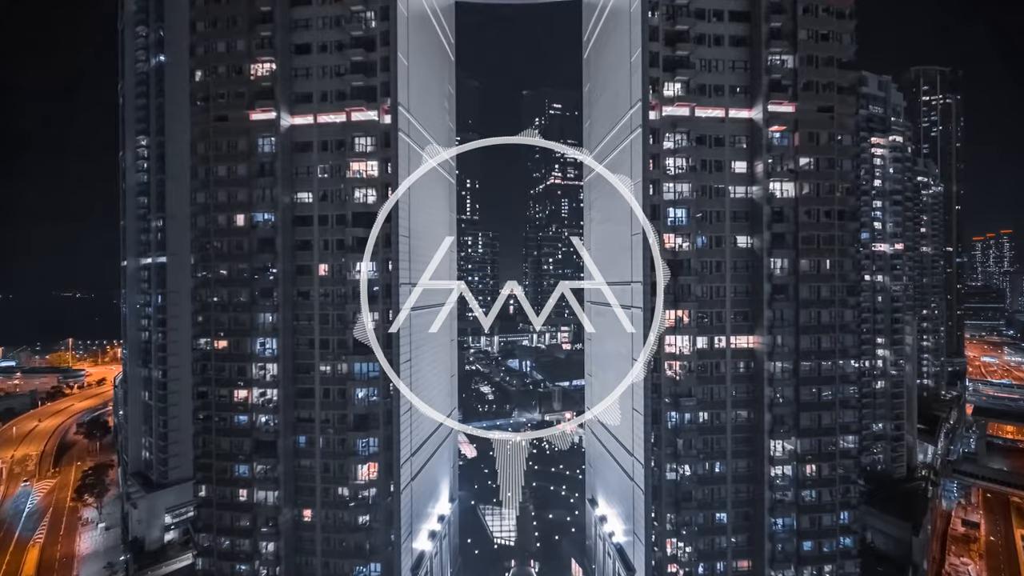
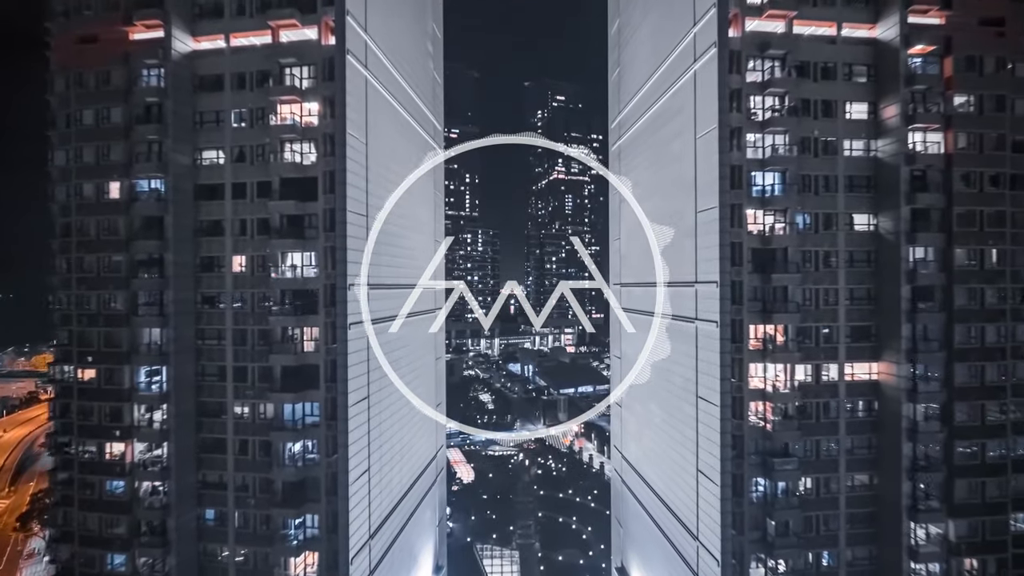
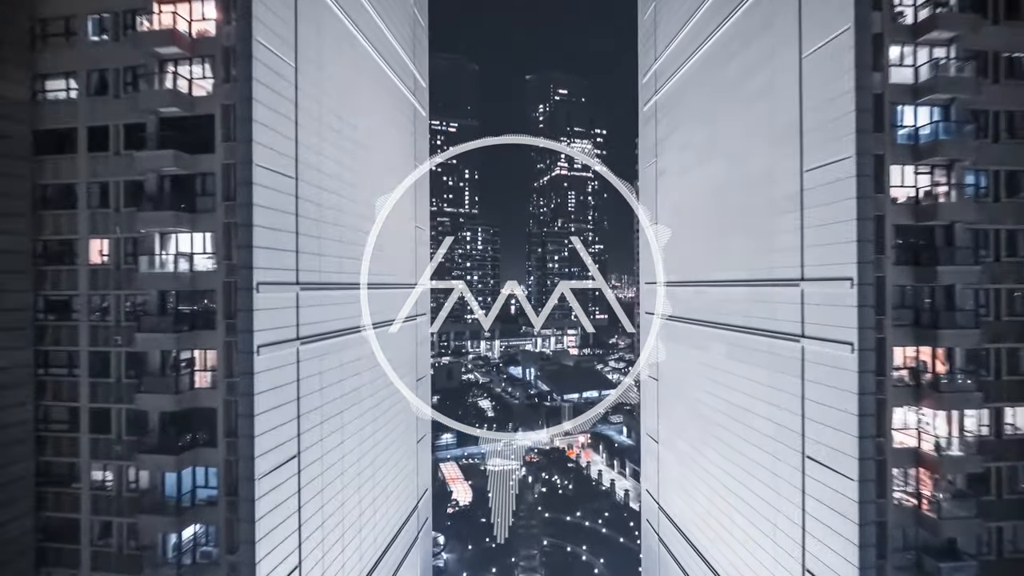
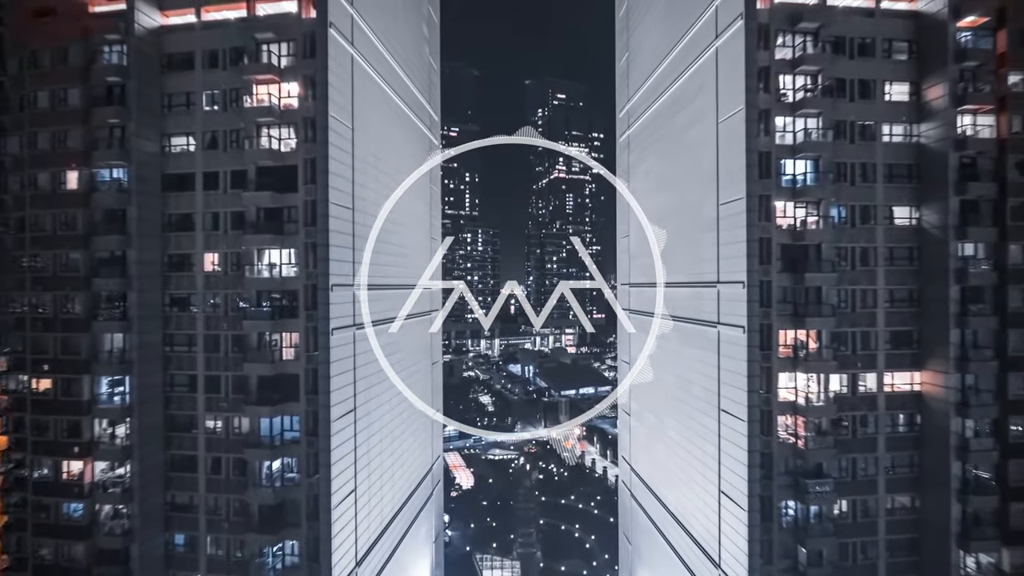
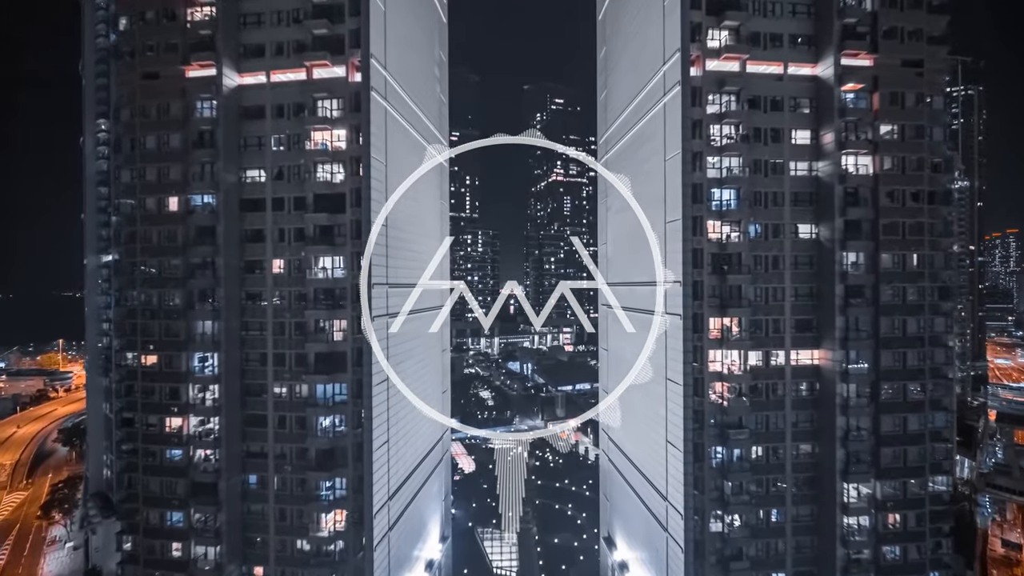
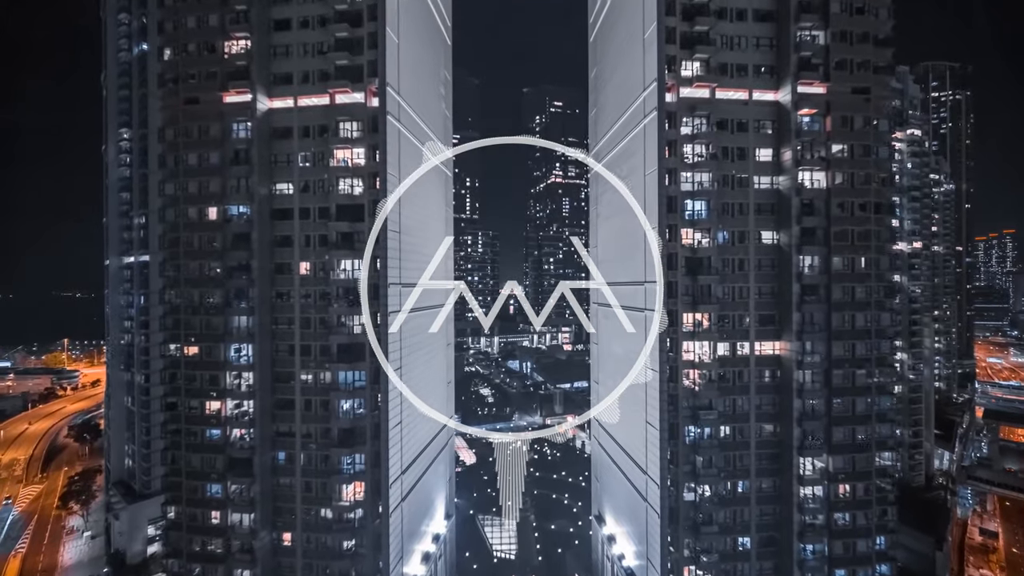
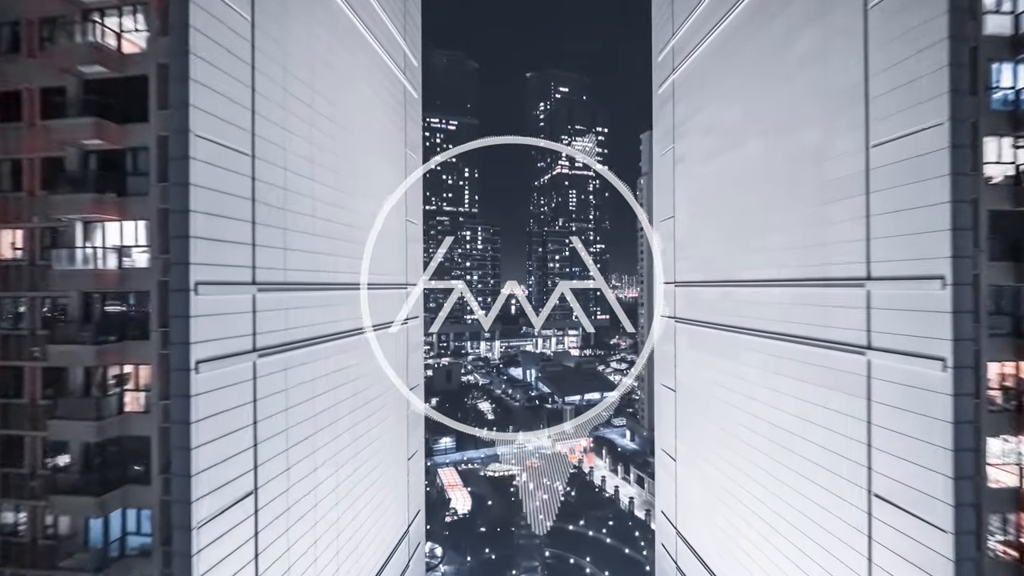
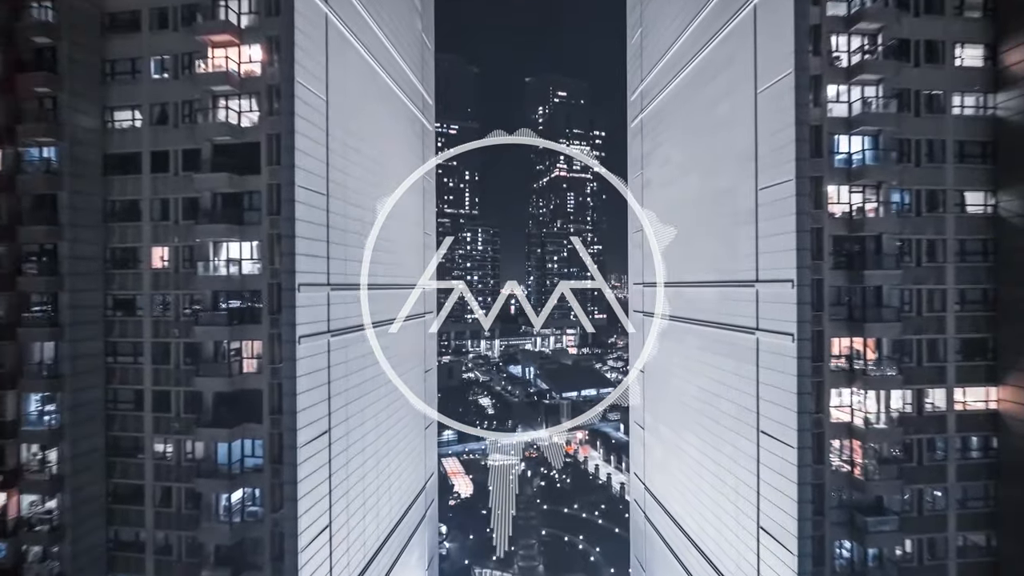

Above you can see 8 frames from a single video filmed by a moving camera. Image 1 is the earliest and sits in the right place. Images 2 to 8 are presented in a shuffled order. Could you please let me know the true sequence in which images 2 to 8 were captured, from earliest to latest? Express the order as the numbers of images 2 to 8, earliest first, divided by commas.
6, 5, 2, 4, 8, 3, 7
